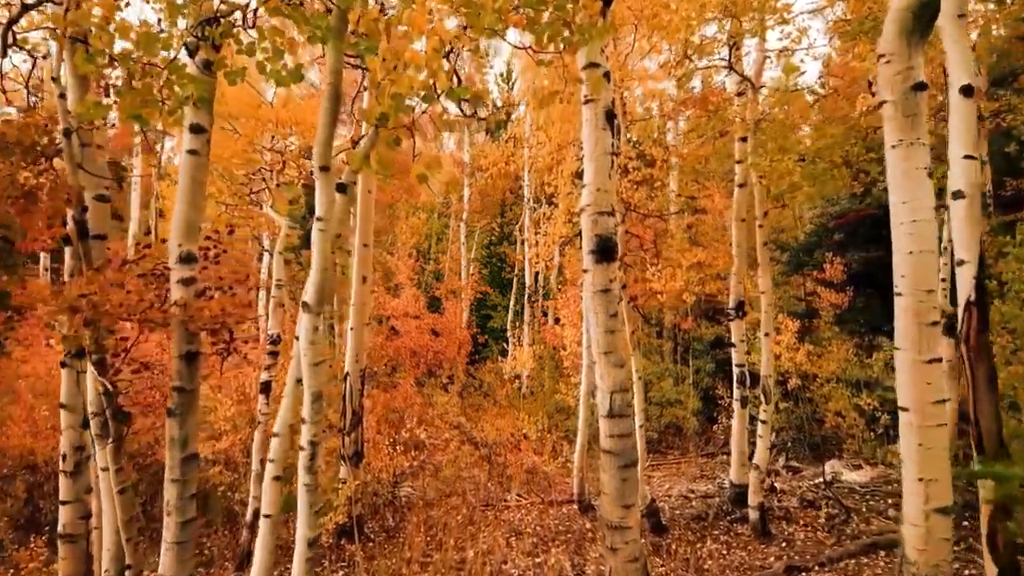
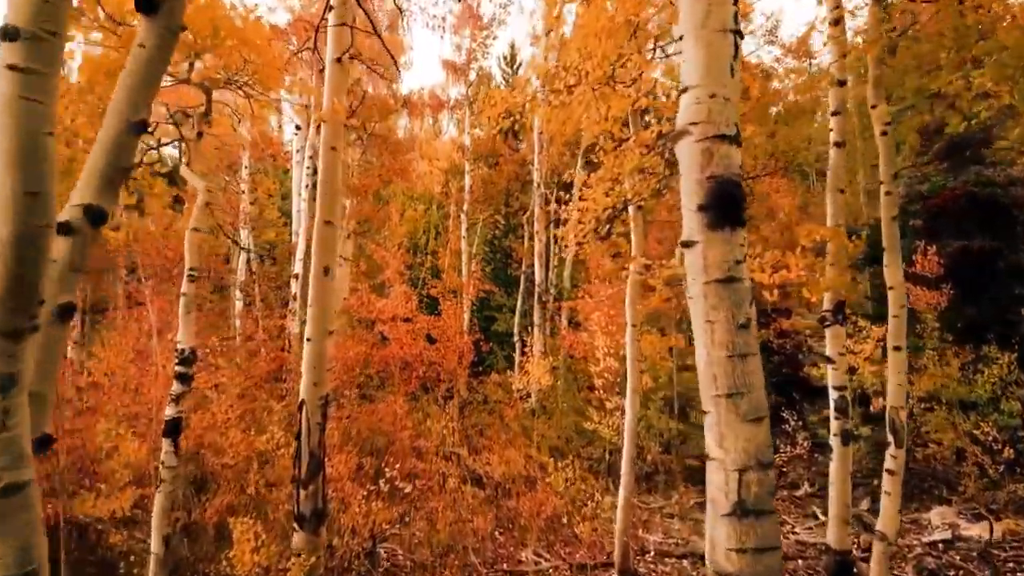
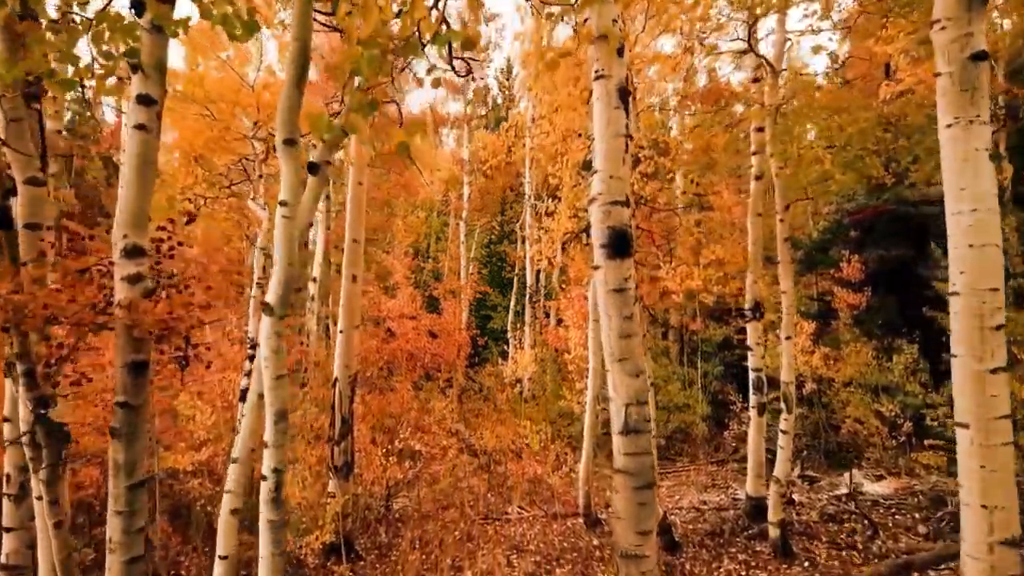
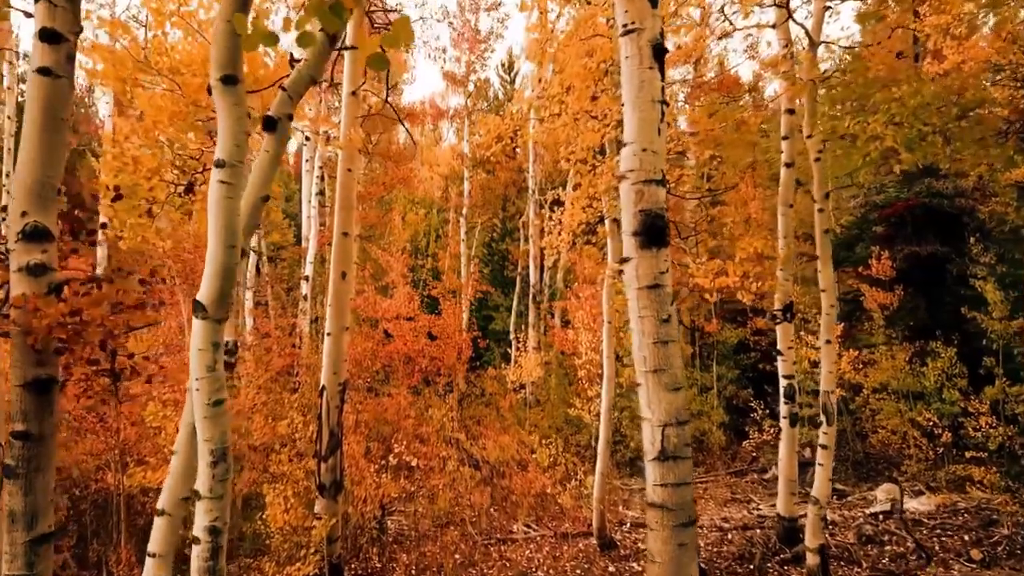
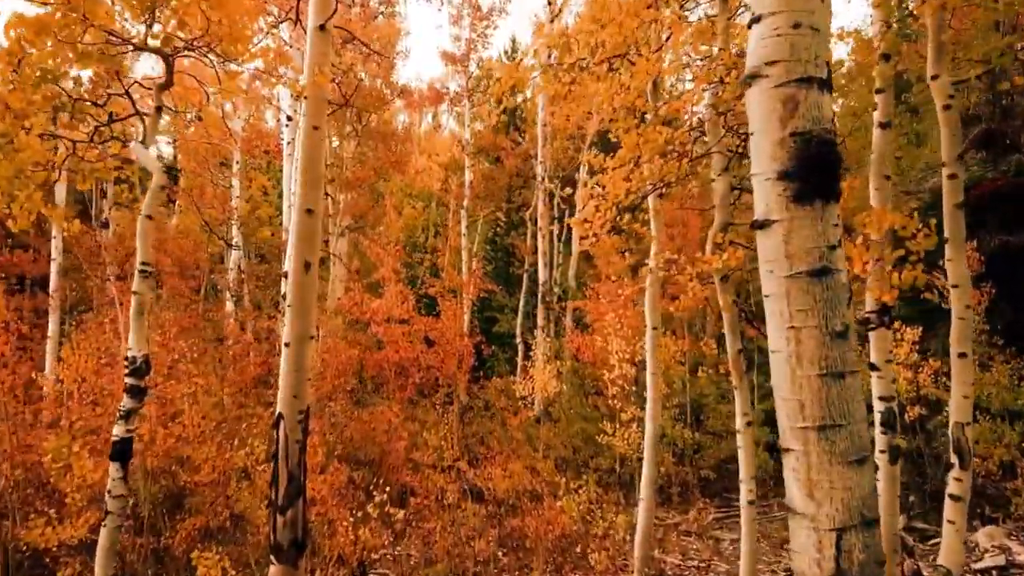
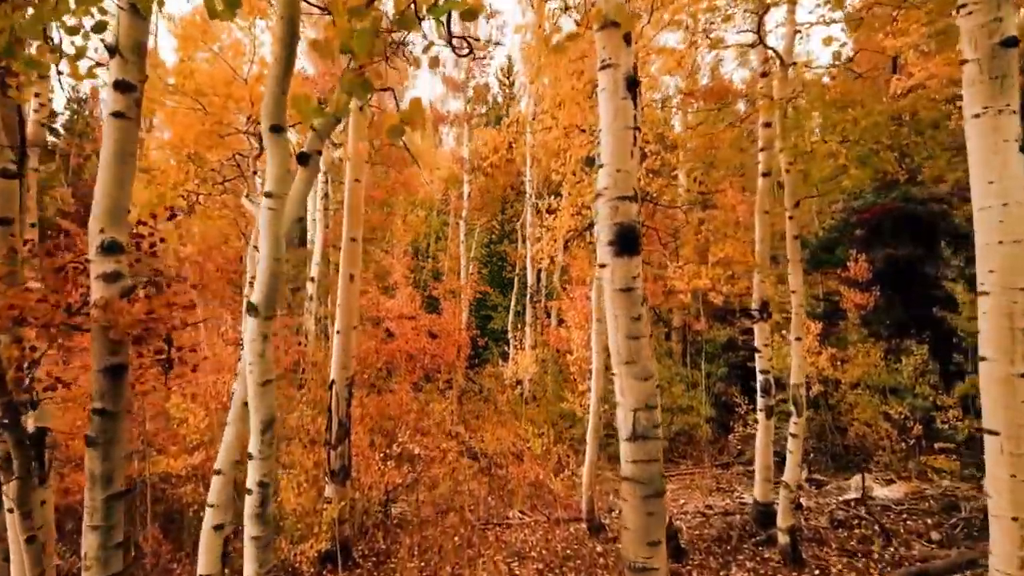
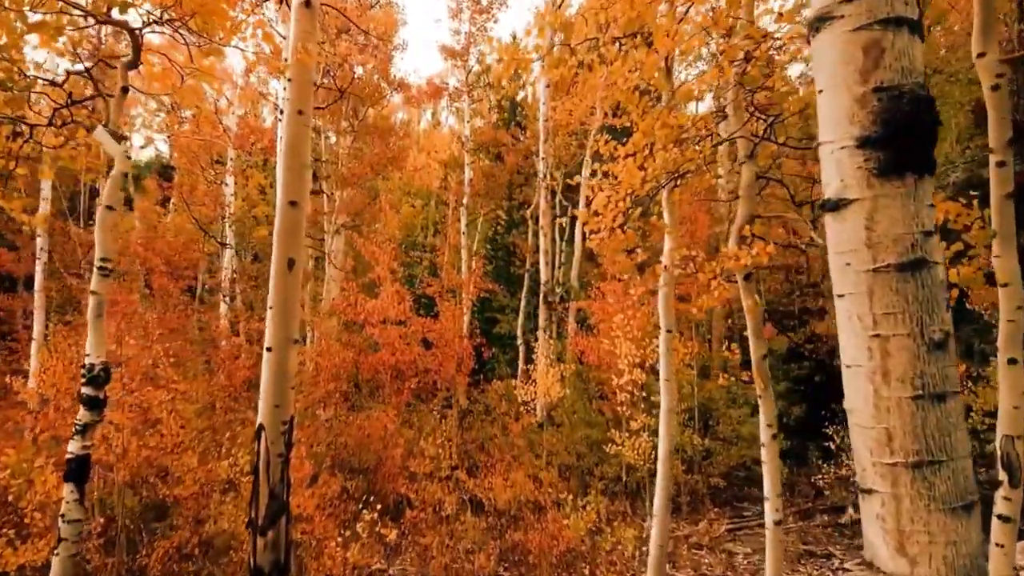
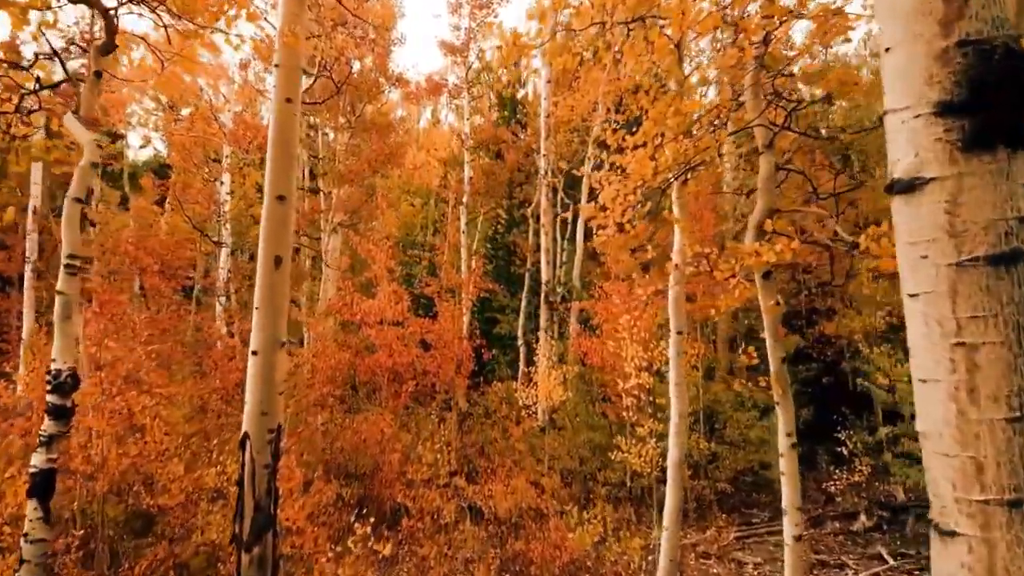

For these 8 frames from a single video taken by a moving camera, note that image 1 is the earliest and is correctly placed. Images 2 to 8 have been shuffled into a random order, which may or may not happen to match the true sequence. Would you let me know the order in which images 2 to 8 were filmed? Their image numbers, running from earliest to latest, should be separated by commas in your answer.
3, 6, 4, 2, 5, 7, 8
